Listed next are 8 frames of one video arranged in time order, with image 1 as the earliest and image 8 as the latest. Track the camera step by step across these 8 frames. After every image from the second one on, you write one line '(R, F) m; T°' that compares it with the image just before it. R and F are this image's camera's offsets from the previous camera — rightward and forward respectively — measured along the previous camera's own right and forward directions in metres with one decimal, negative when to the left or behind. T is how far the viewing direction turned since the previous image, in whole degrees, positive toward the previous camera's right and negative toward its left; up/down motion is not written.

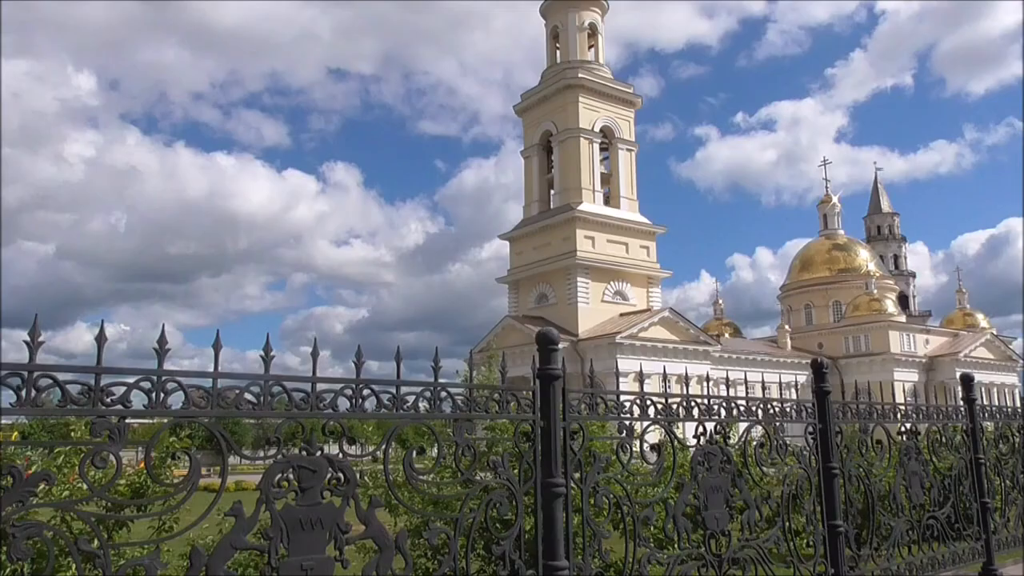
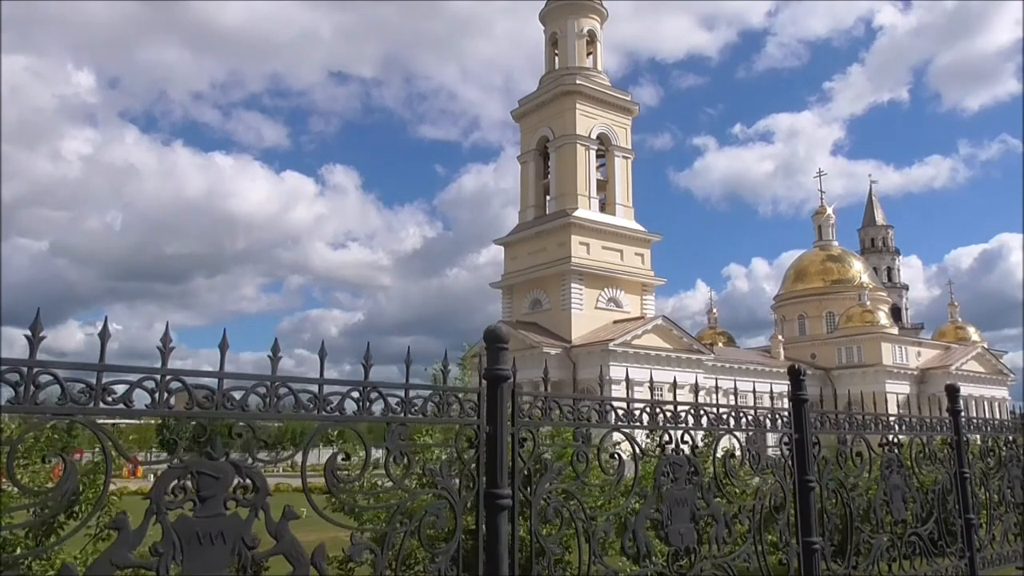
(+0.1, +0.2) m; 0°
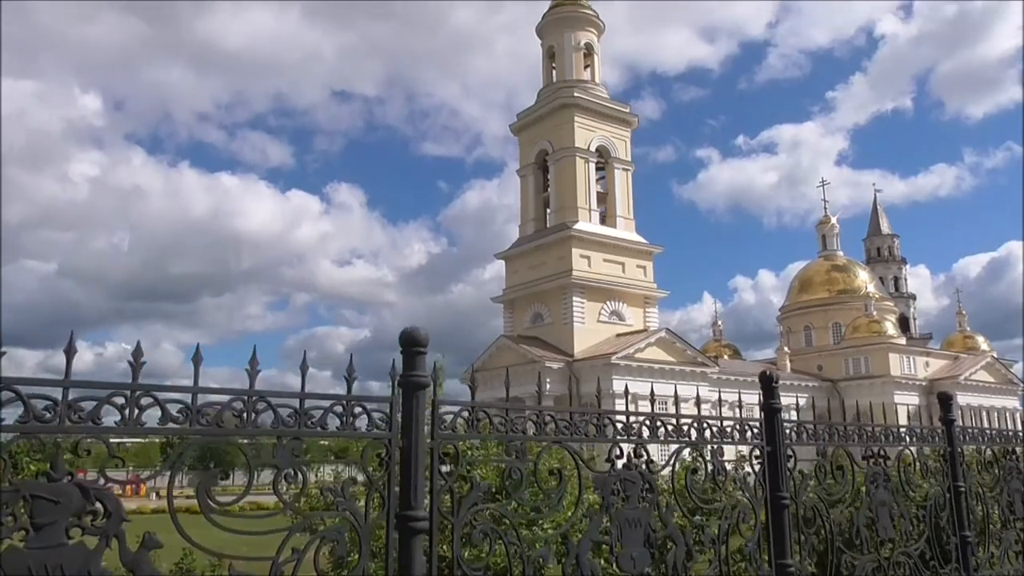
(+0.2, +0.2) m; 0°
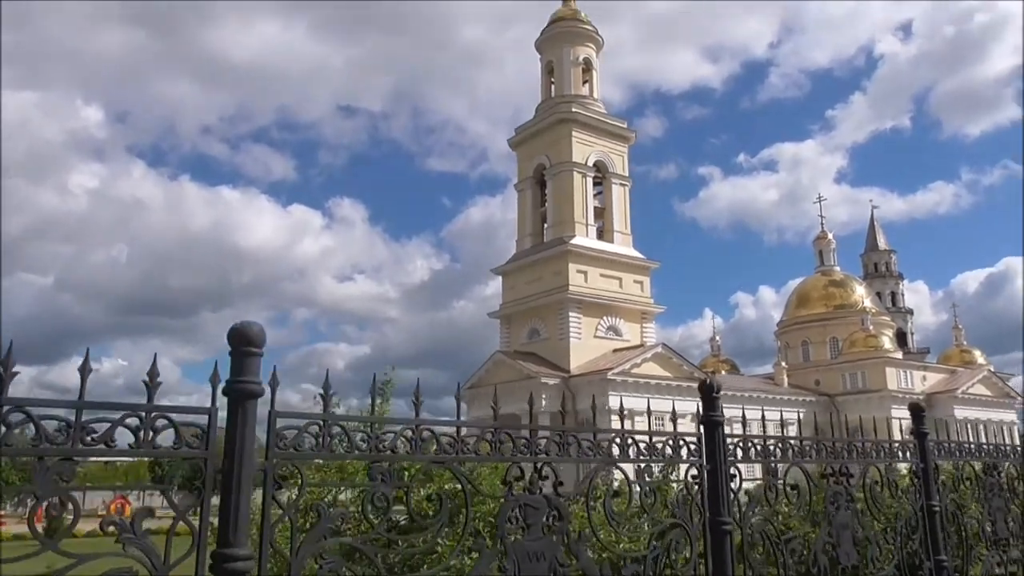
(+0.2, +0.2) m; 0°
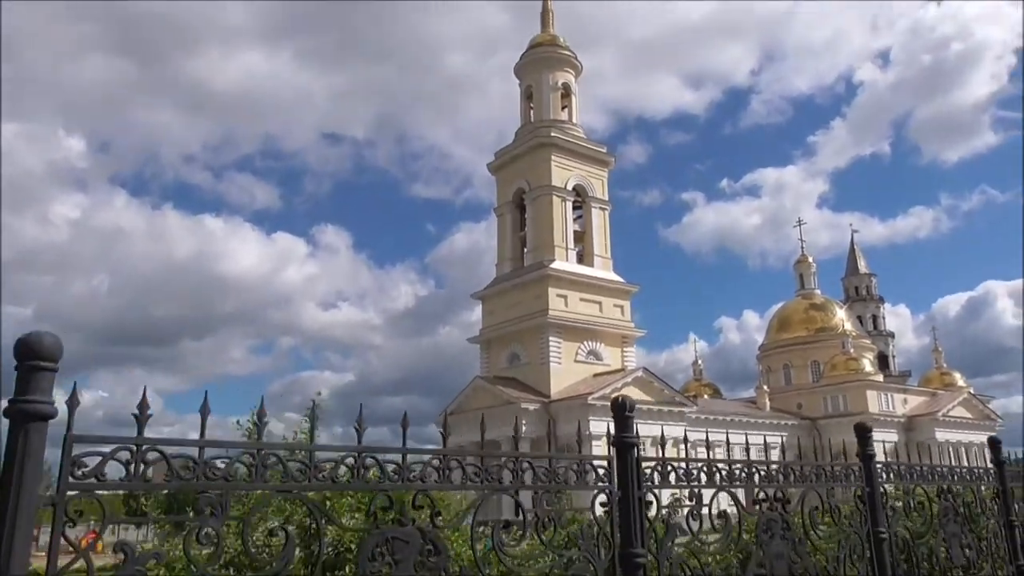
(+0.3, +0.2) m; +1°
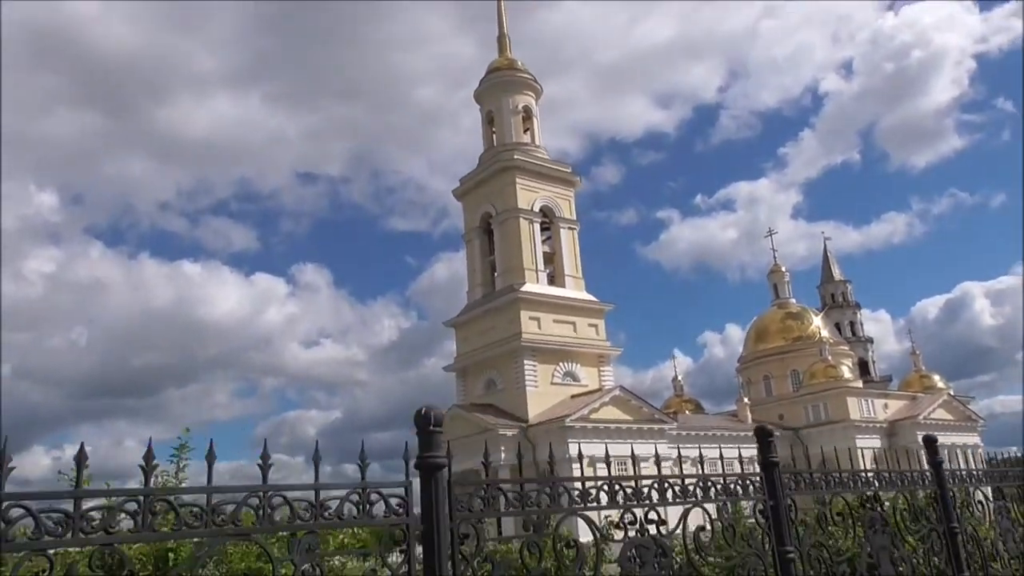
(+0.5, +0.4) m; +1°
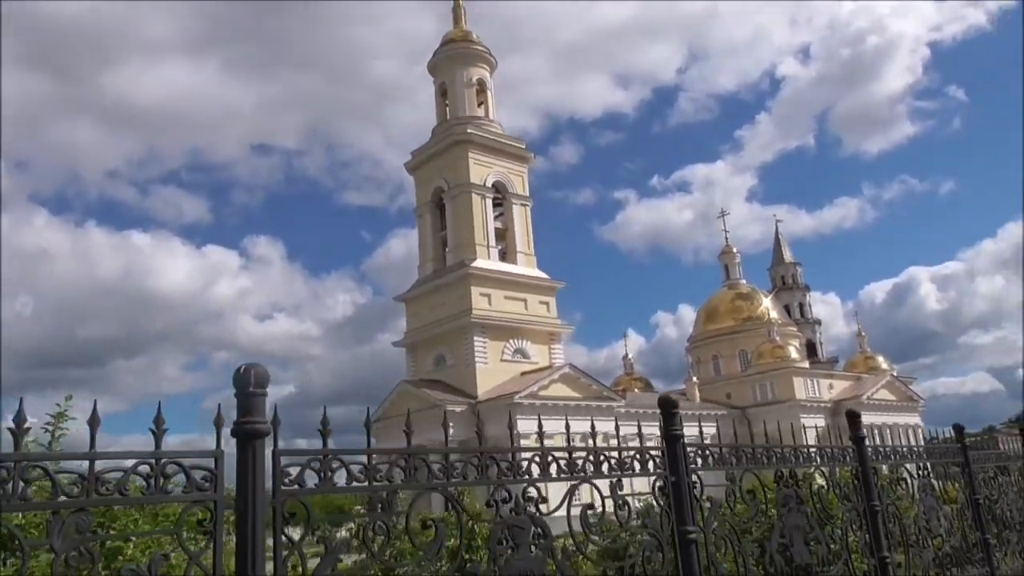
(+0.2, +0.3) m; +3°
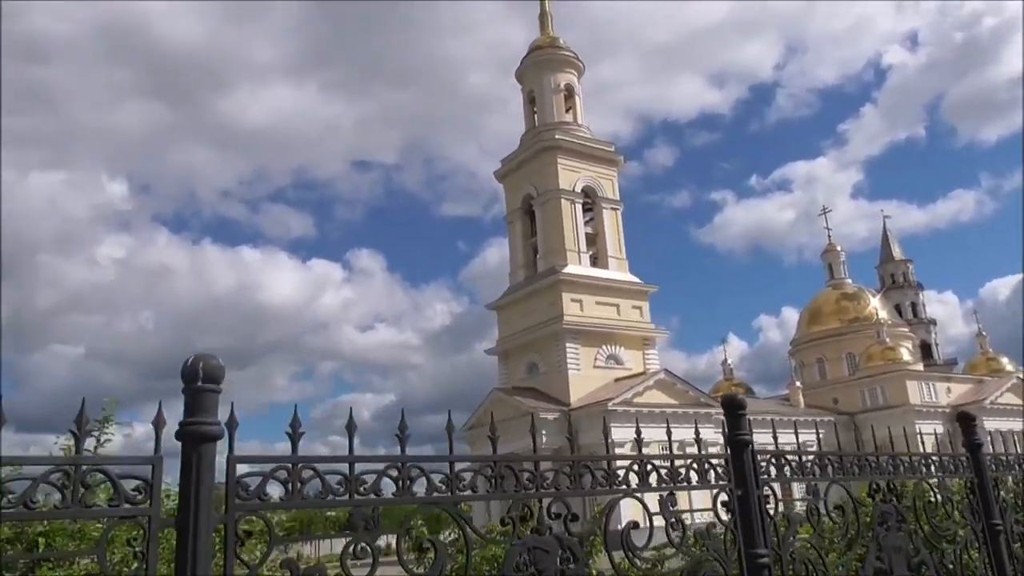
(+0.2, +0.4) m; -7°
